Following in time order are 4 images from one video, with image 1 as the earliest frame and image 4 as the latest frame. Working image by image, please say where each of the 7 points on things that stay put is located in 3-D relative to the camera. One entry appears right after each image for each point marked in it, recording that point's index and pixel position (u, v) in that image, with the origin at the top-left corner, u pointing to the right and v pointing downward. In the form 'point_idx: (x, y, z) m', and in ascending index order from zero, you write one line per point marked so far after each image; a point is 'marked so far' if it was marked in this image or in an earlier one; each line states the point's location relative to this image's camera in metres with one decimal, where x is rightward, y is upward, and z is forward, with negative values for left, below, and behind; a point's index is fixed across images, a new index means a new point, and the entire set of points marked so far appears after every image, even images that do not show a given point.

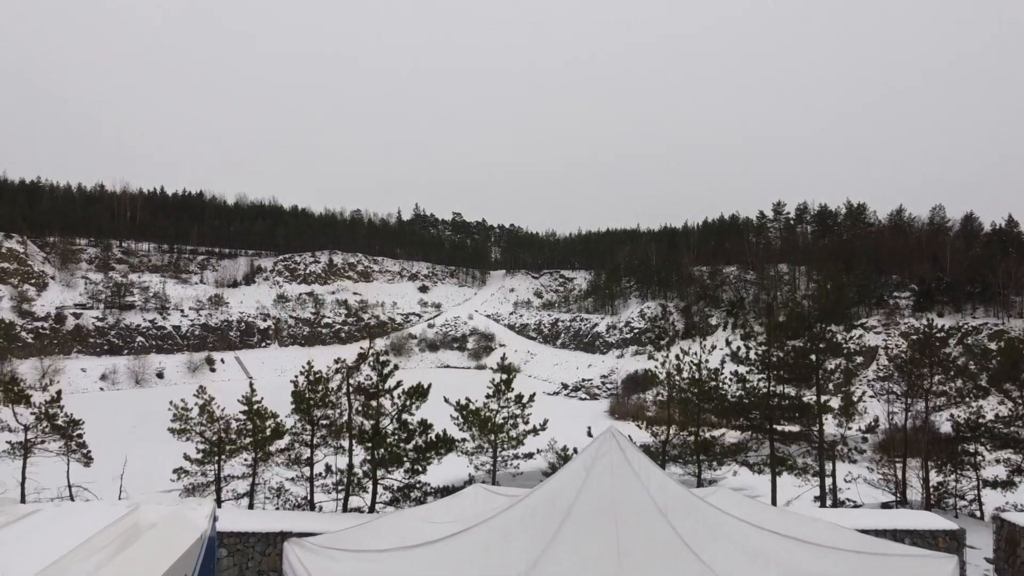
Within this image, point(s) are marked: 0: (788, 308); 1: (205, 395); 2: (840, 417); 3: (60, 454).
0: (+6.6, -0.5, +11.7) m
1: (-6.5, -2.2, +10.4) m
2: (+8.1, -3.2, +12.1) m
3: (-10.7, -4.0, +11.6) m
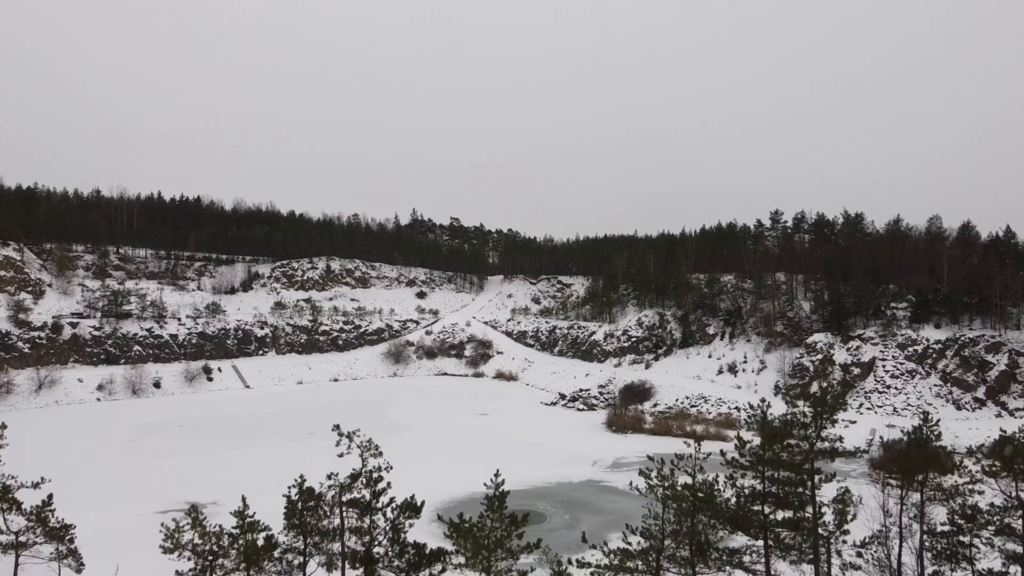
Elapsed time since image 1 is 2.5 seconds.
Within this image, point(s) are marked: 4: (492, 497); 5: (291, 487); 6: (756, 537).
0: (+6.4, -2.9, +11.7) m
1: (-6.6, -4.7, +10.3) m
2: (+7.9, -5.6, +12.1) m
3: (-10.8, -6.4, +11.5) m
4: (-0.4, -4.3, +10.2) m
5: (-4.8, -4.3, +10.7) m
6: (+5.5, -5.6, +11.0) m
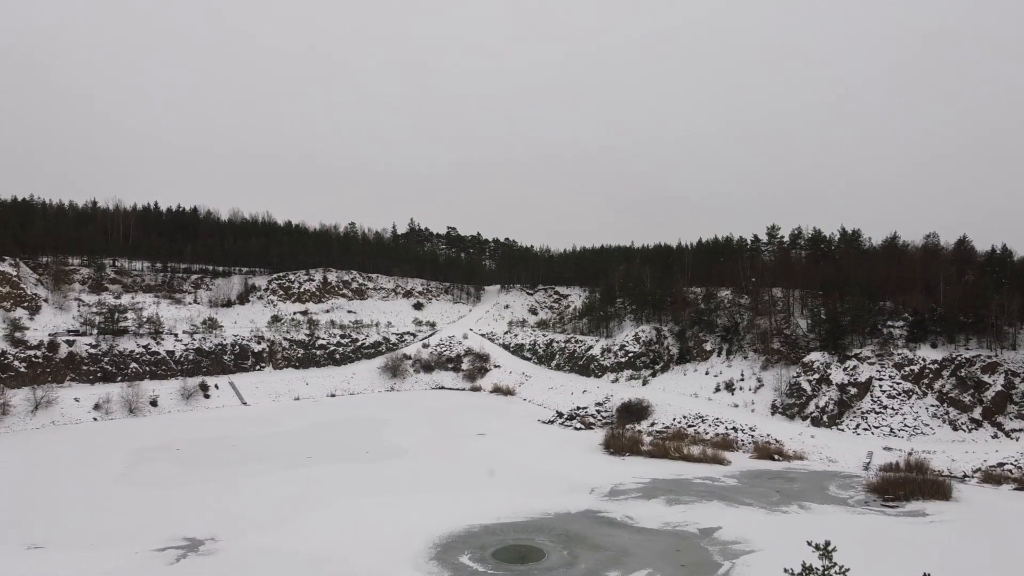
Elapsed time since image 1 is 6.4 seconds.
0: (+6.4, -7.2, +11.8) m
1: (-6.6, -9.0, +10.3) m
2: (+7.9, -9.9, +12.1) m
3: (-10.9, -10.7, +11.5) m
4: (-0.4, -8.6, +10.2) m
5: (-4.8, -8.6, +10.7) m
6: (+5.5, -9.9, +11.1) m
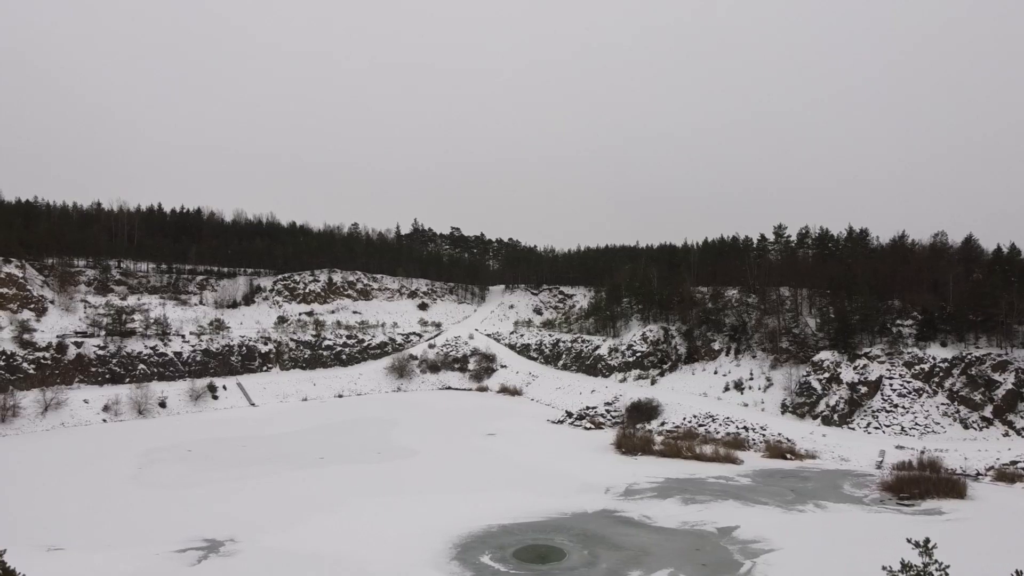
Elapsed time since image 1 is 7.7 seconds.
0: (+9.0, -7.2, +11.9) m
1: (-4.1, -9.0, +10.3) m
2: (+10.5, -9.9, +12.2) m
3: (-8.3, -10.7, +11.5) m
4: (+2.1, -8.6, +10.3) m
5: (-2.3, -8.6, +10.8) m
6: (+8.0, -9.8, +11.1) m
